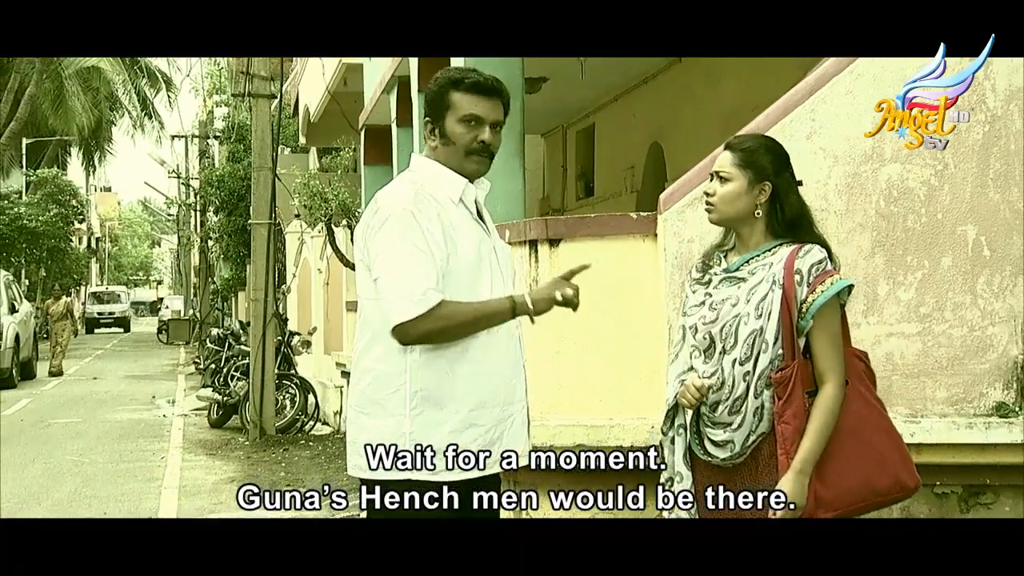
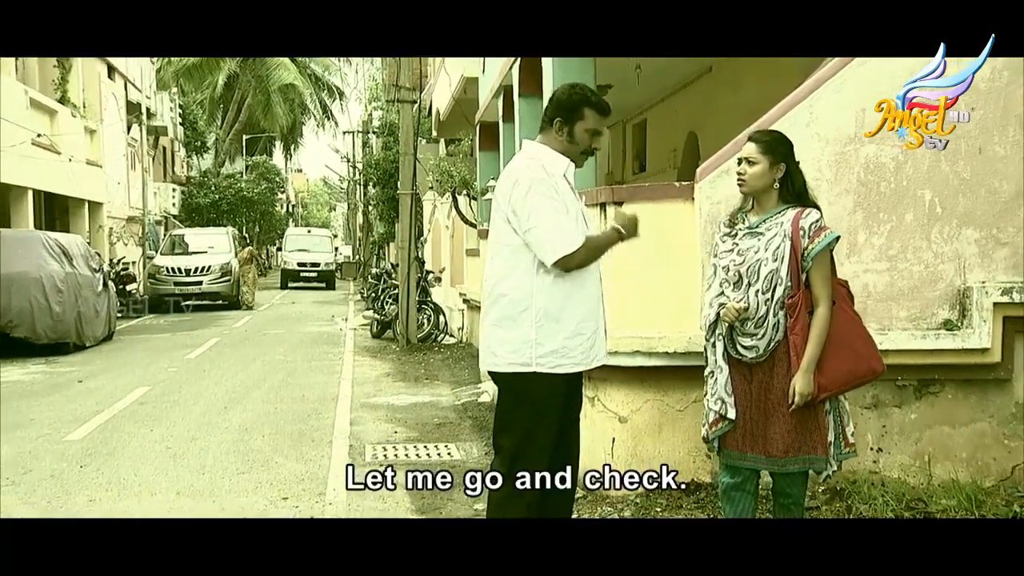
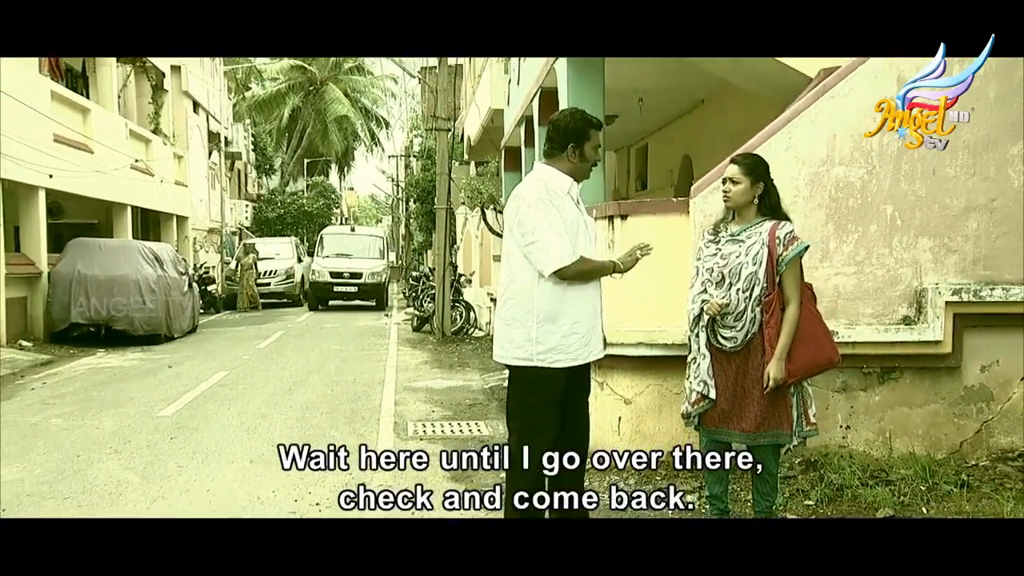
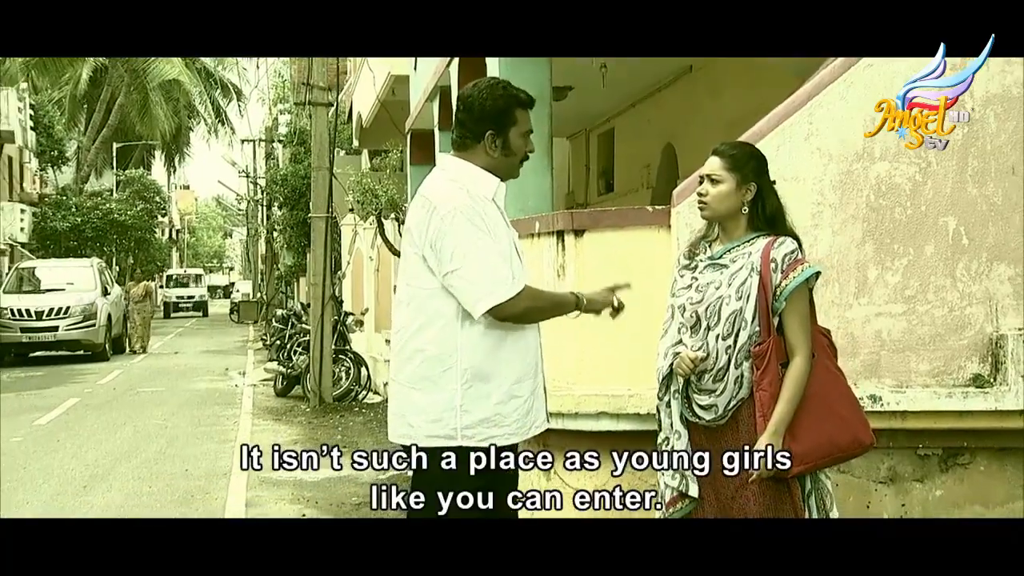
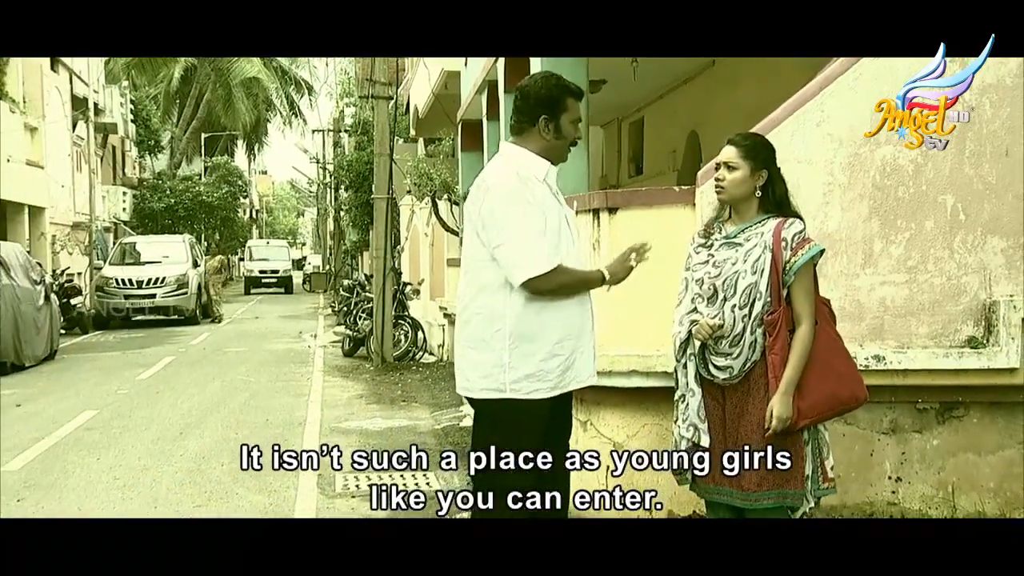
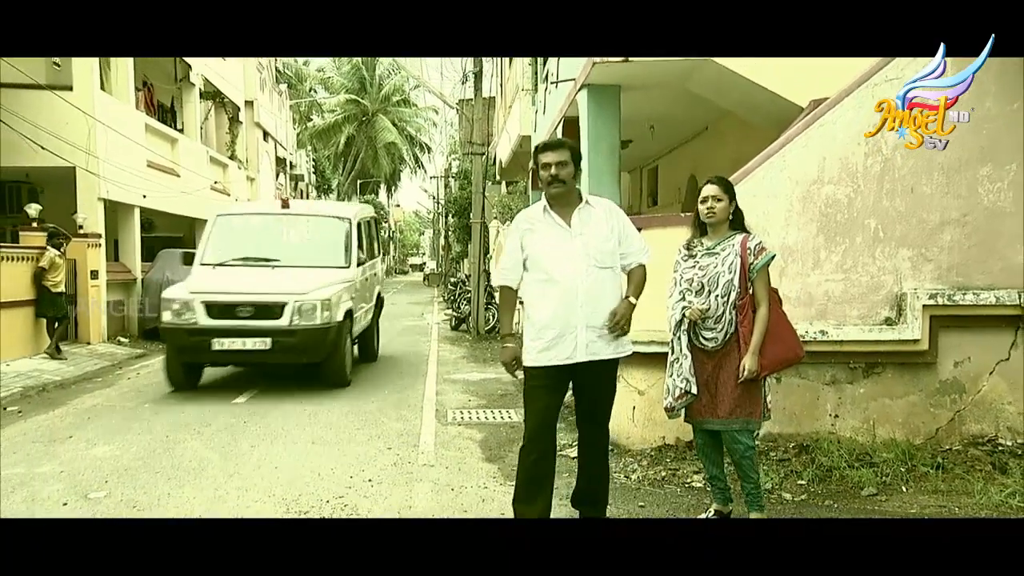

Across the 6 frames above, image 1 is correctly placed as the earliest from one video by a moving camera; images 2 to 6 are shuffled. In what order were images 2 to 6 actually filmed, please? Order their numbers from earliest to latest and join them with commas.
4, 5, 2, 3, 6
